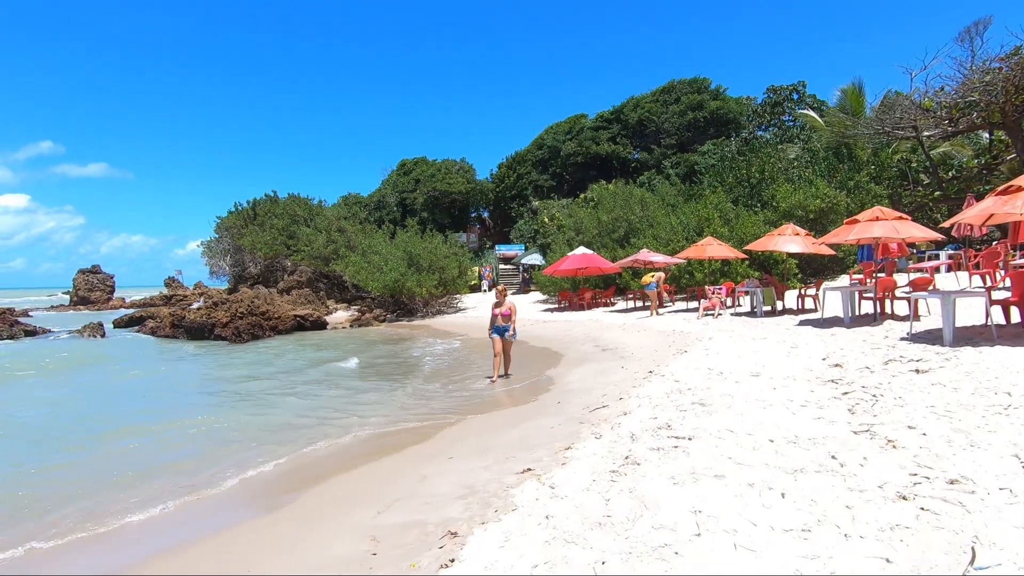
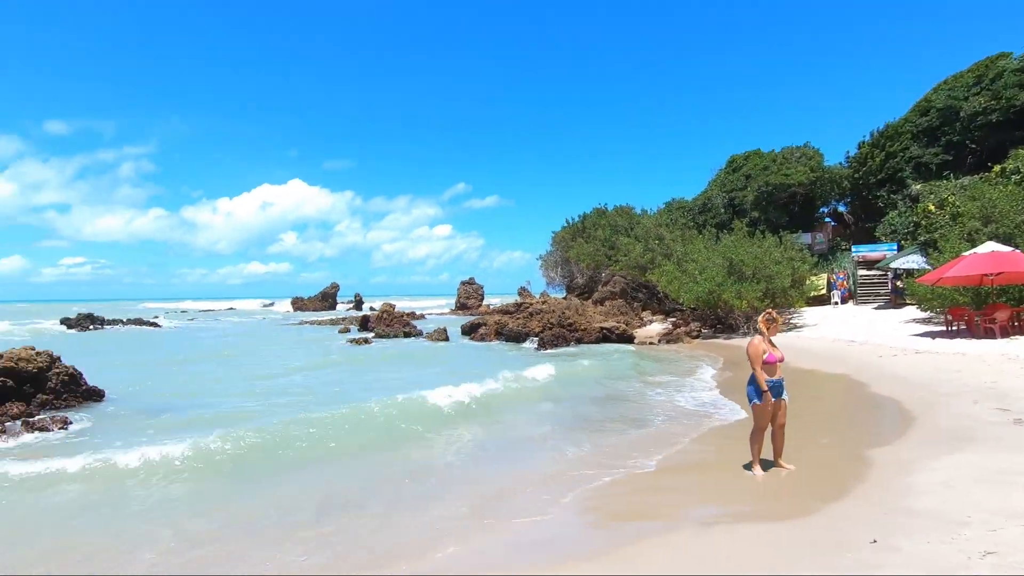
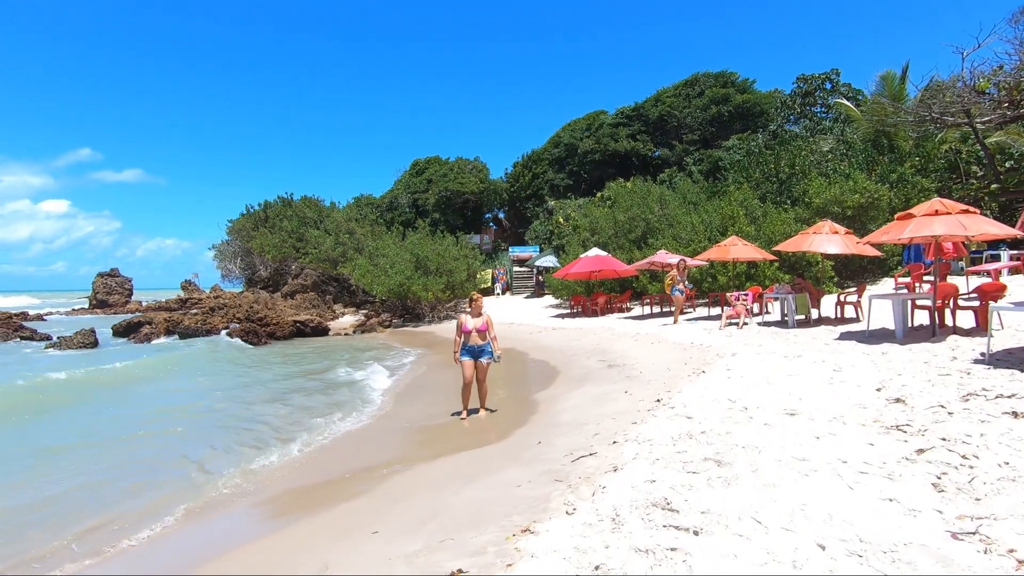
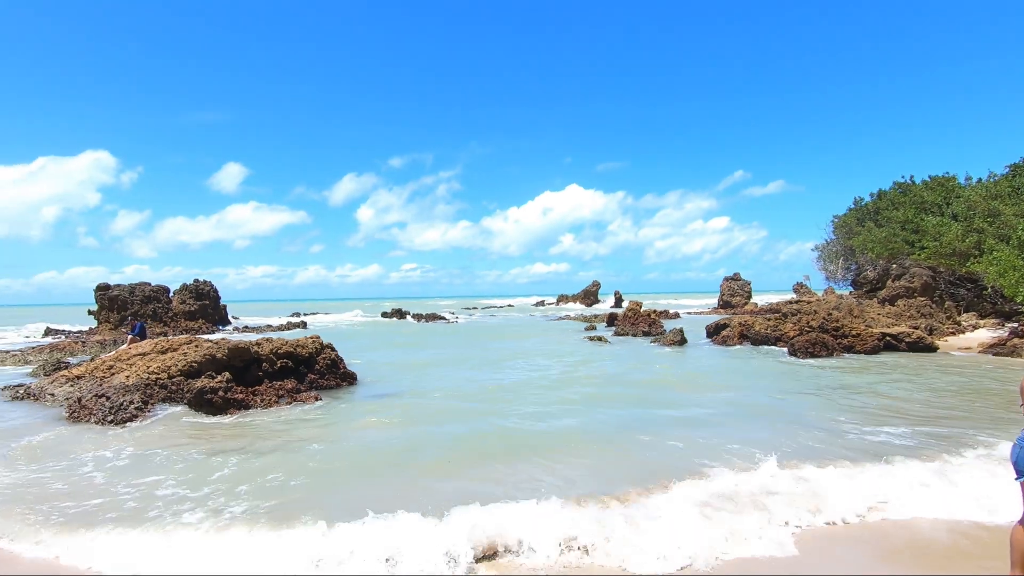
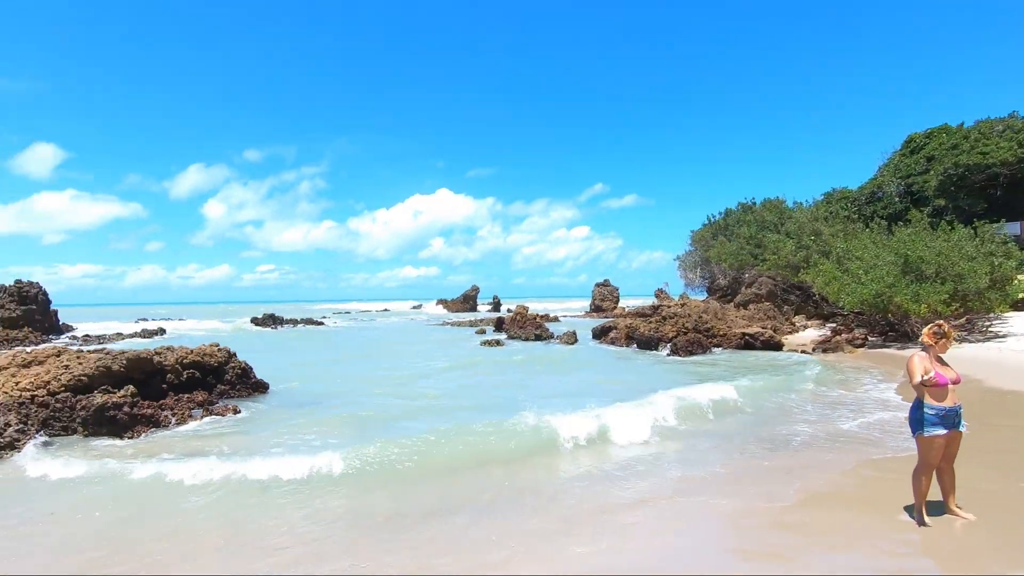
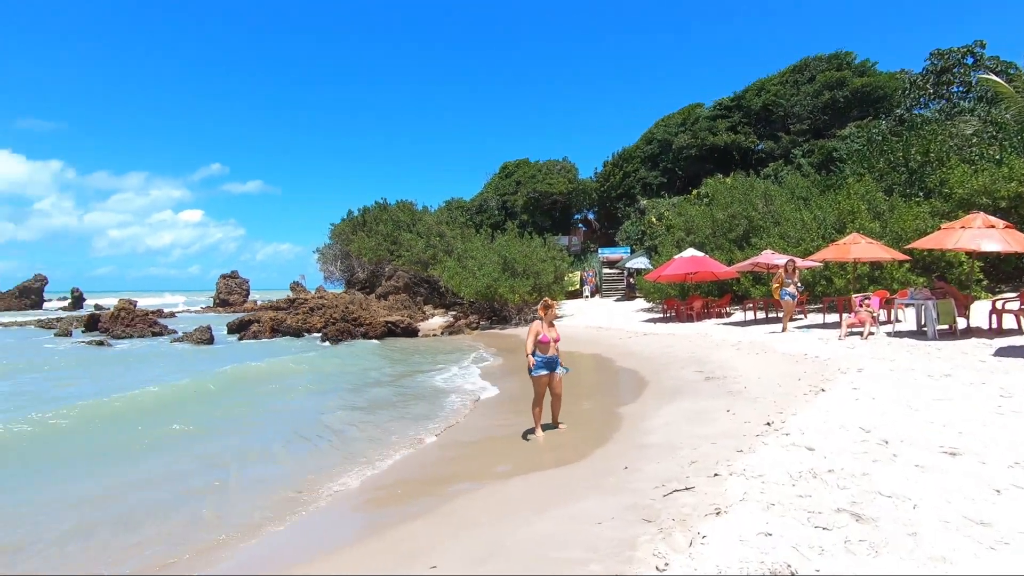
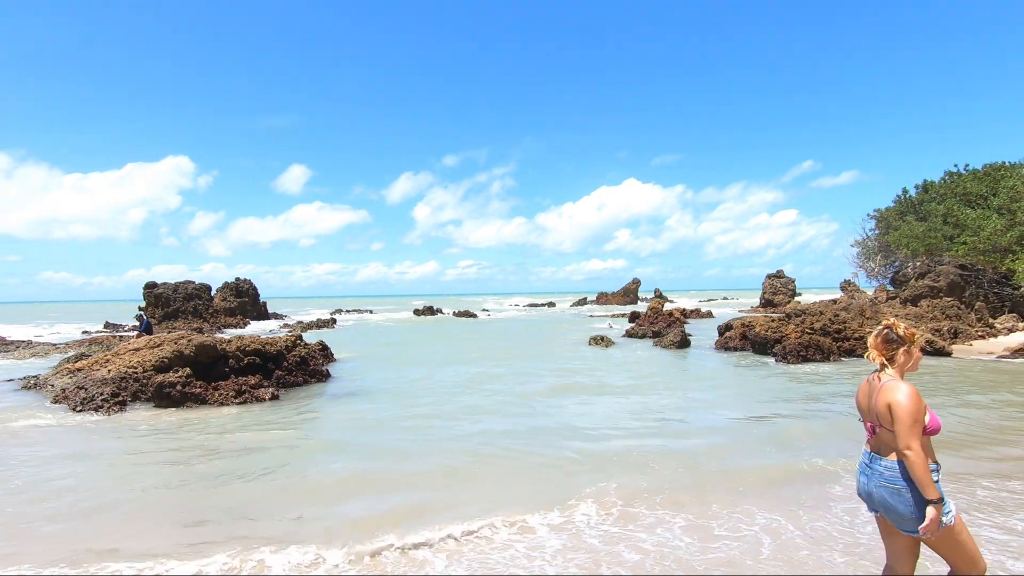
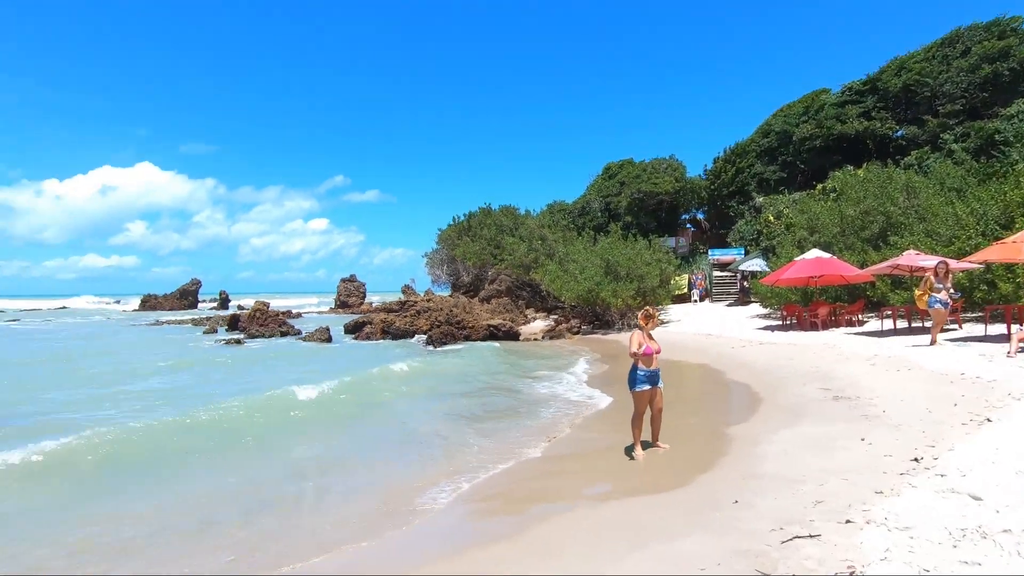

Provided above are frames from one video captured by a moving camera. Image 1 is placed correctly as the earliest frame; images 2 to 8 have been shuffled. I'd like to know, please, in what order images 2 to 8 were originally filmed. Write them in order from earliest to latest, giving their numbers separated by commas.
3, 6, 8, 2, 5, 4, 7
